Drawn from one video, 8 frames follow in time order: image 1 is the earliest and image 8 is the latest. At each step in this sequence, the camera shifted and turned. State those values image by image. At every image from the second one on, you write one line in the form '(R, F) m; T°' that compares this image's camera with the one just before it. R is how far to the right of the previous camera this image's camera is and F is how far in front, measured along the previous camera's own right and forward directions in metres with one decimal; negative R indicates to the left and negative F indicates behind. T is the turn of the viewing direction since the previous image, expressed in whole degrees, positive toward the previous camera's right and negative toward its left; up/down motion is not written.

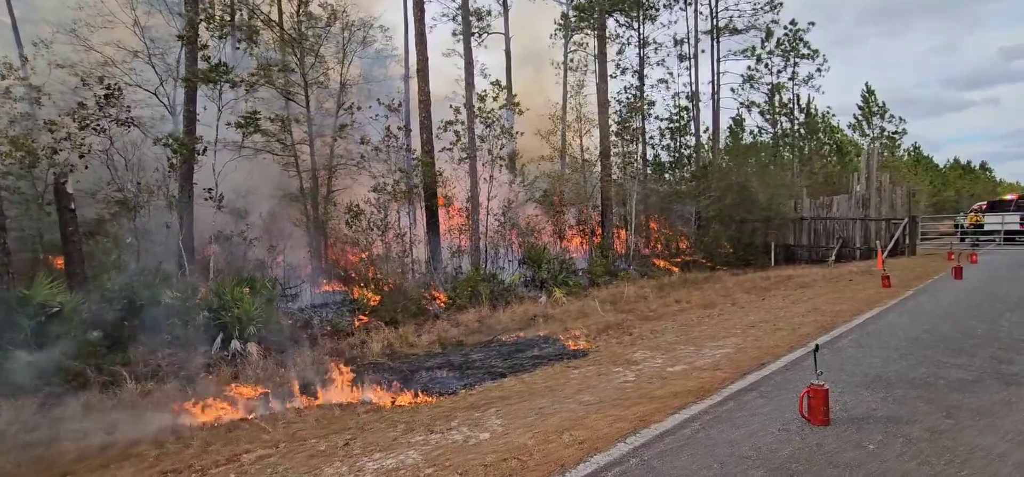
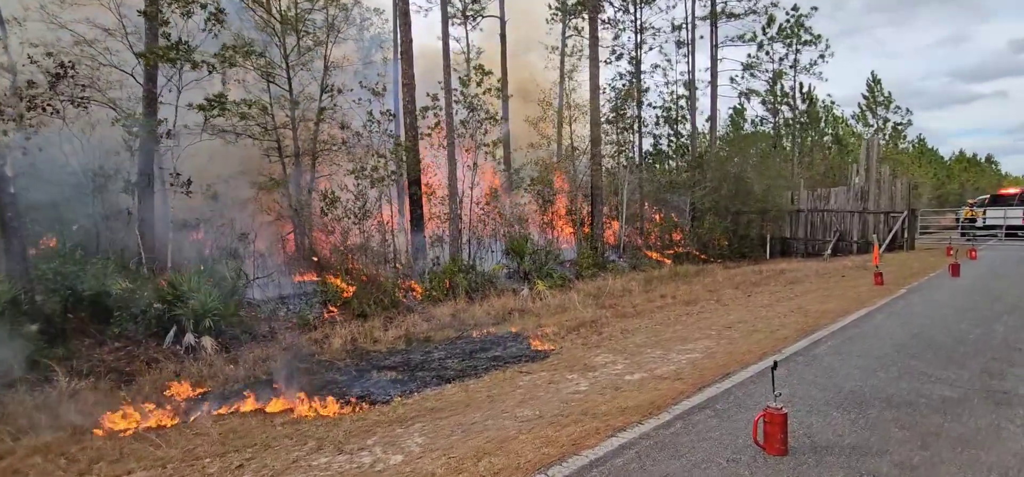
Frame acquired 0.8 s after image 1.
(+0.5, +0.5) m; 0°
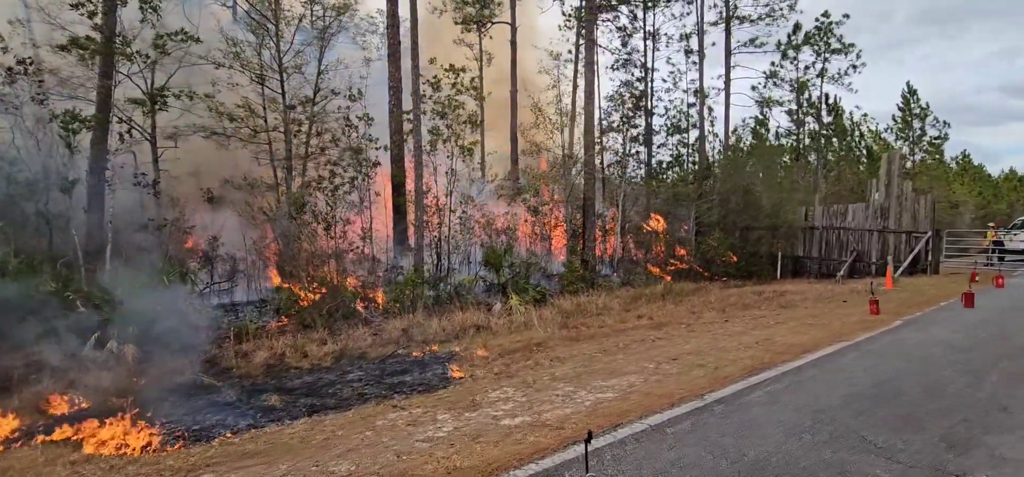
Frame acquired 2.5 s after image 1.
(+1.2, +0.8) m; -3°
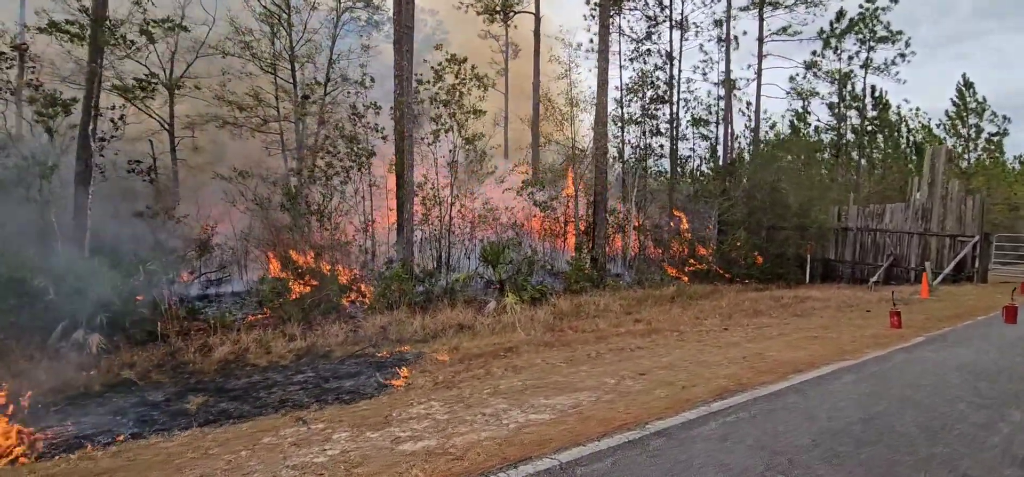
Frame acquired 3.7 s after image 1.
(+0.8, +0.6) m; -4°
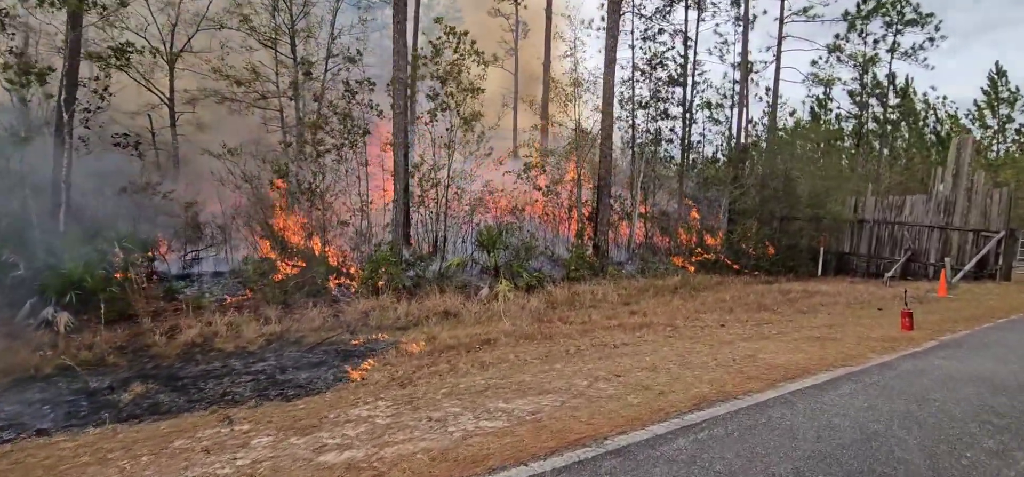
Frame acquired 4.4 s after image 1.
(+0.4, +0.4) m; -1°
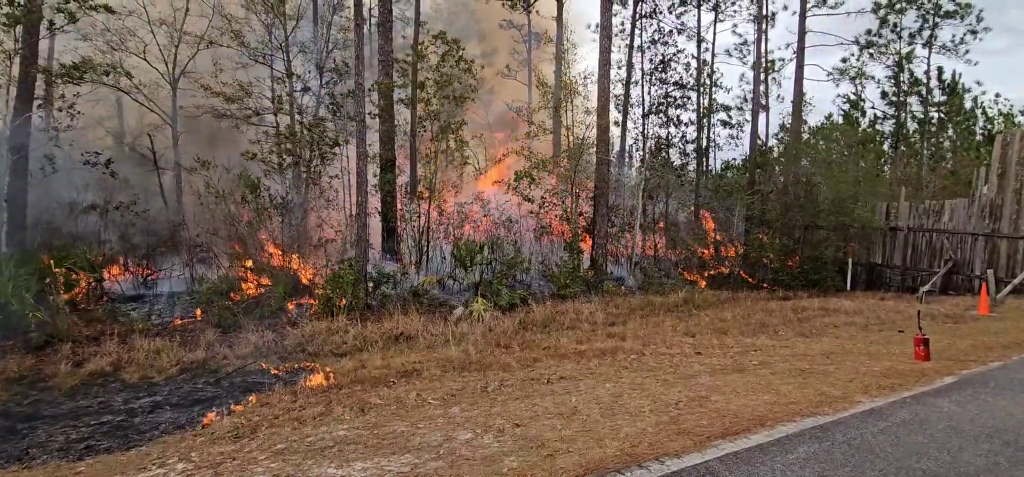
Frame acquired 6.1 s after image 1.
(+1.0, +0.9) m; -4°
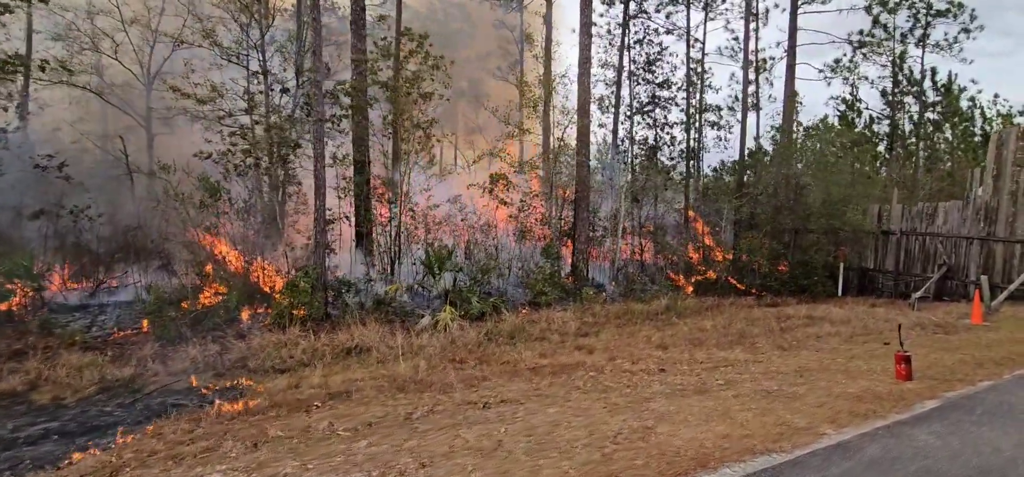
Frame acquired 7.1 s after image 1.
(+0.5, +0.5) m; 0°
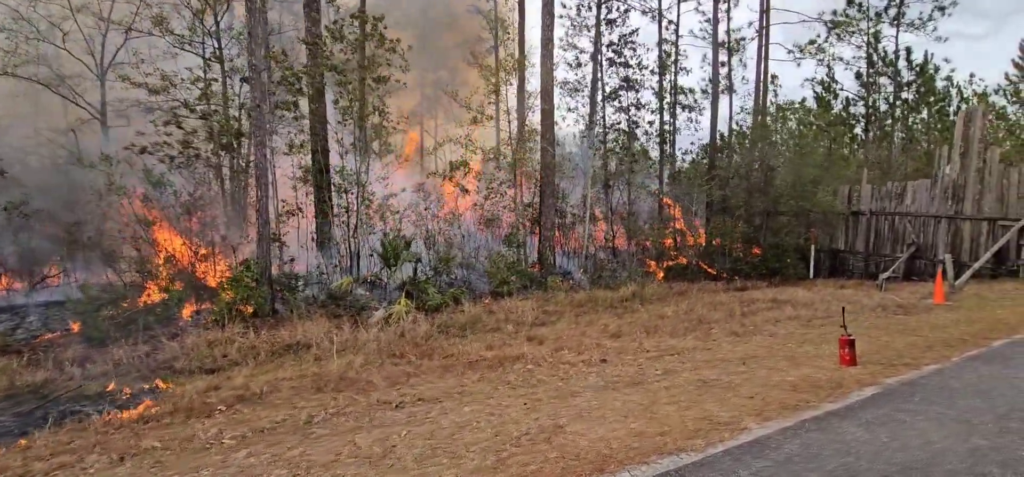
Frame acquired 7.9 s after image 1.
(+0.5, +0.3) m; +1°
